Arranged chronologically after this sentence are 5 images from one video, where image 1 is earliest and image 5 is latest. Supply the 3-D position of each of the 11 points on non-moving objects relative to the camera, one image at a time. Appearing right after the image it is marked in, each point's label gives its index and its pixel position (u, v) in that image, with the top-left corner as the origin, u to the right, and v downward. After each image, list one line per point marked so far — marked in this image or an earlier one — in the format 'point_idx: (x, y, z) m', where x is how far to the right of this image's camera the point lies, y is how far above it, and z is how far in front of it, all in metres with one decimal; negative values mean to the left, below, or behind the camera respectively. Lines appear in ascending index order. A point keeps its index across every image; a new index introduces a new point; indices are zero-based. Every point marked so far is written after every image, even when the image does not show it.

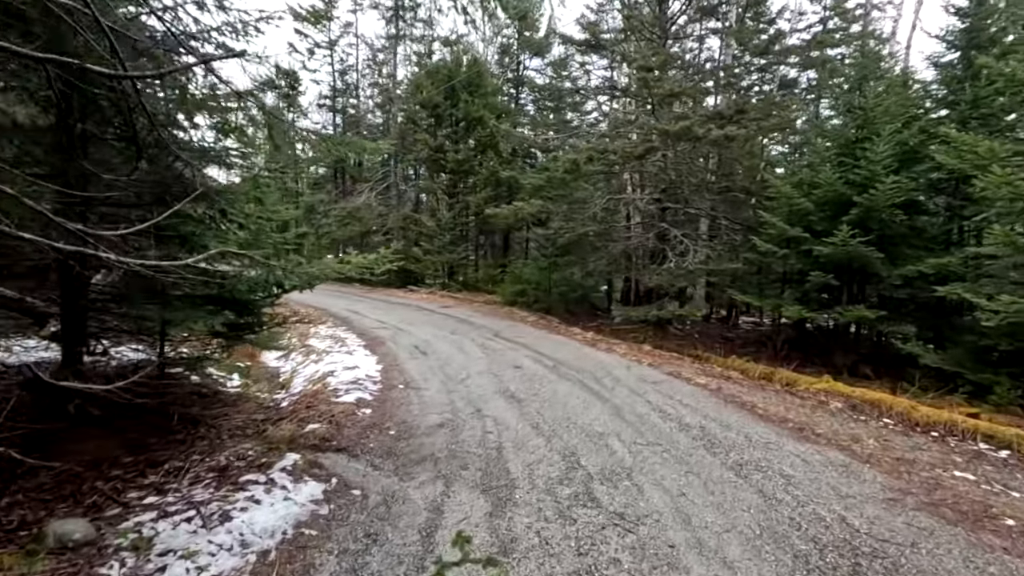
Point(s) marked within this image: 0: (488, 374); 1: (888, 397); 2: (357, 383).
0: (-0.3, -1.1, +7.1) m
1: (+4.5, -1.3, +6.4) m
2: (-1.9, -1.1, +6.3) m
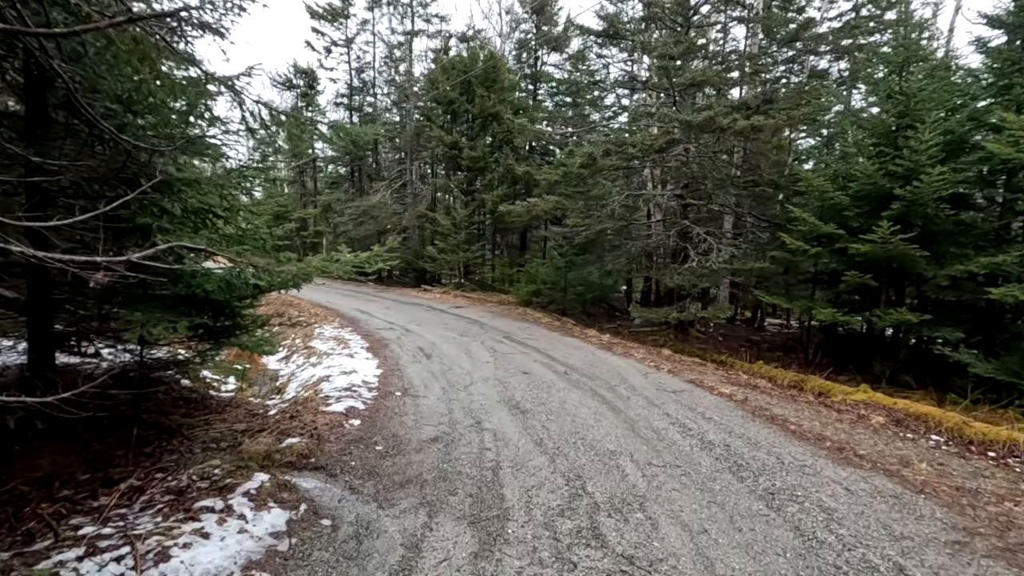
0: (-0.2, -1.1, +6.6) m
1: (+4.5, -1.3, +5.7) m
2: (-1.8, -1.1, +5.9) m
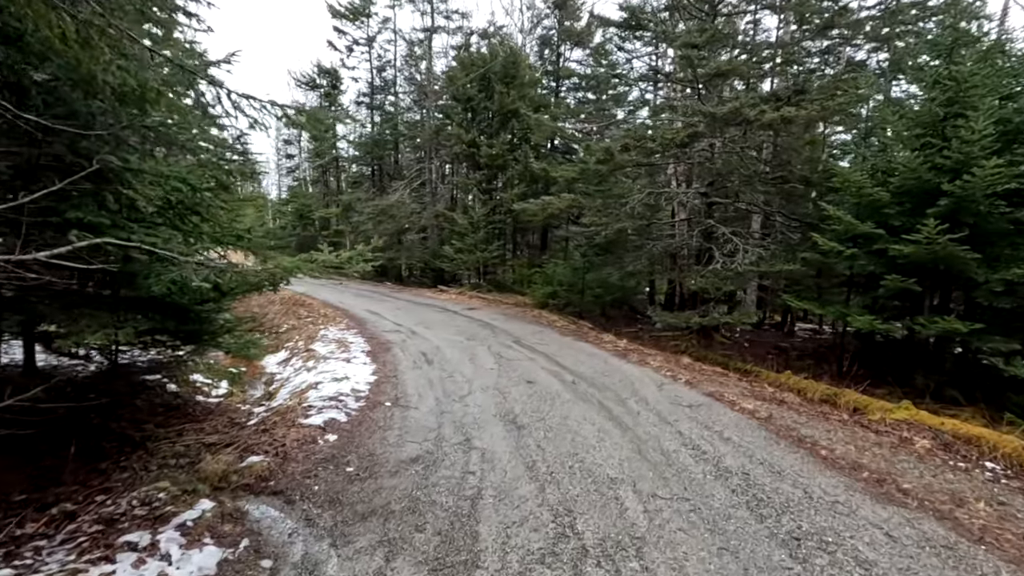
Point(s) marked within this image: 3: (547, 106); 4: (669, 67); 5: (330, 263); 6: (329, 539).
0: (-0.2, -1.2, +6.1) m
1: (+4.5, -1.4, +5.0) m
2: (-1.8, -1.1, +5.5) m
3: (+1.3, +6.3, +18.6) m
4: (+3.9, +5.5, +13.3) m
5: (-1.8, +0.2, +5.0) m
6: (-1.0, -1.4, +2.9) m
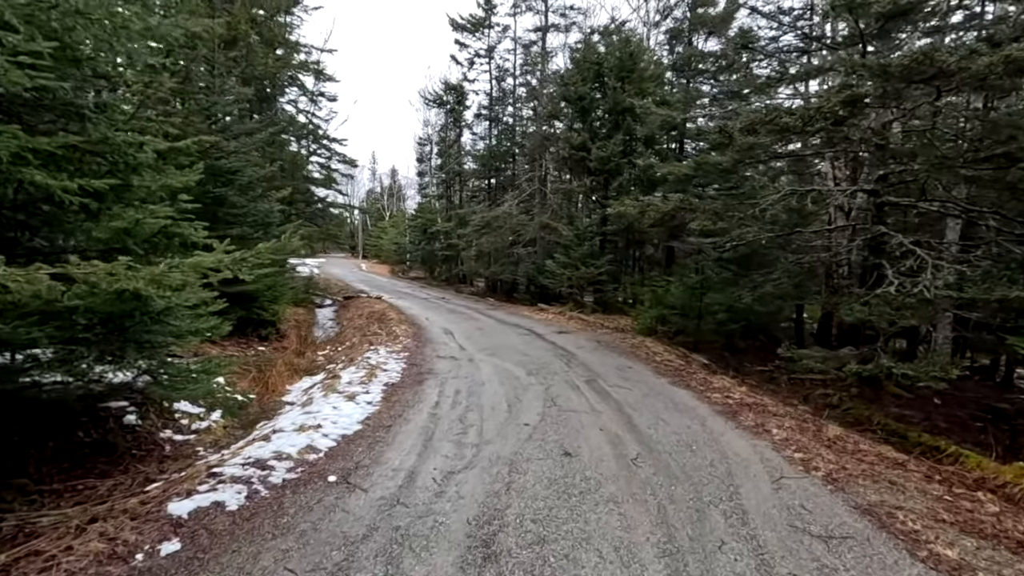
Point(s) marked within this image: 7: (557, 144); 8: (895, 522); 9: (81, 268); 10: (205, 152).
0: (-0.1, -1.4, +4.1) m
1: (+4.2, -1.6, +1.9) m
2: (-1.8, -1.3, +3.9) m
3: (+4.7, +5.6, +16.0) m
4: (+5.9, +4.9, +10.2) m
5: (-1.8, +0.1, +3.5) m
6: (-1.6, -1.4, +1.2) m
7: (+1.5, +4.9, +18.3) m
8: (+2.5, -1.5, +3.5) m
9: (-2.2, +0.1, +2.7) m
10: (-5.2, +2.3, +9.1) m
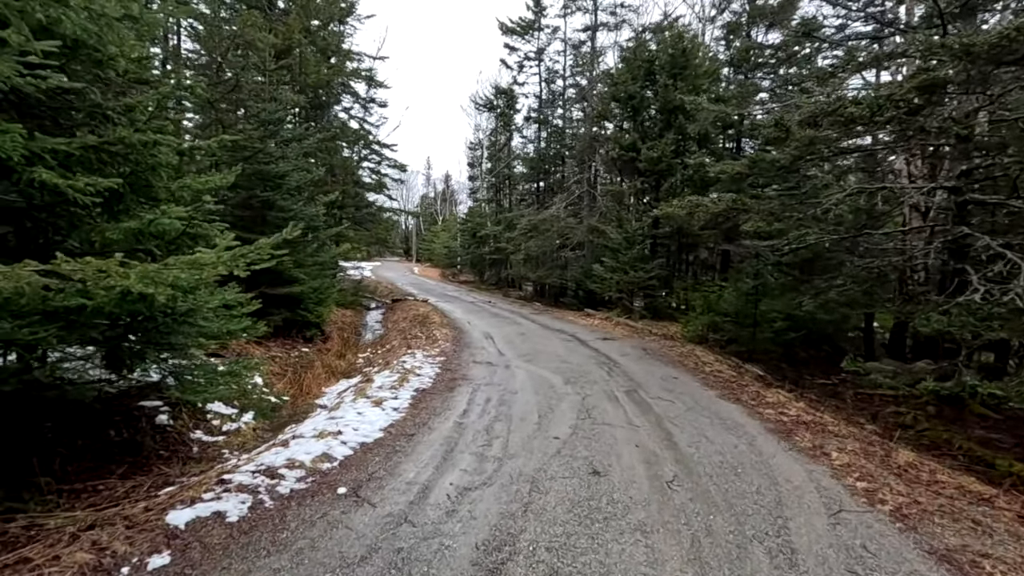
0: (+0.1, -1.4, +3.8) m
1: (+4.1, -1.7, +1.1) m
2: (-1.6, -1.3, +3.8) m
3: (+6.1, +5.5, +15.2) m
4: (+6.7, +4.8, +9.3) m
5: (-1.7, +0.1, +3.4) m
6: (-1.8, -1.4, +1.1) m
7: (+3.1, +4.8, +17.9) m
8: (+2.6, -1.6, +2.9) m
9: (-2.2, +0.1, +2.7) m
10: (-4.5, +2.3, +9.3) m
